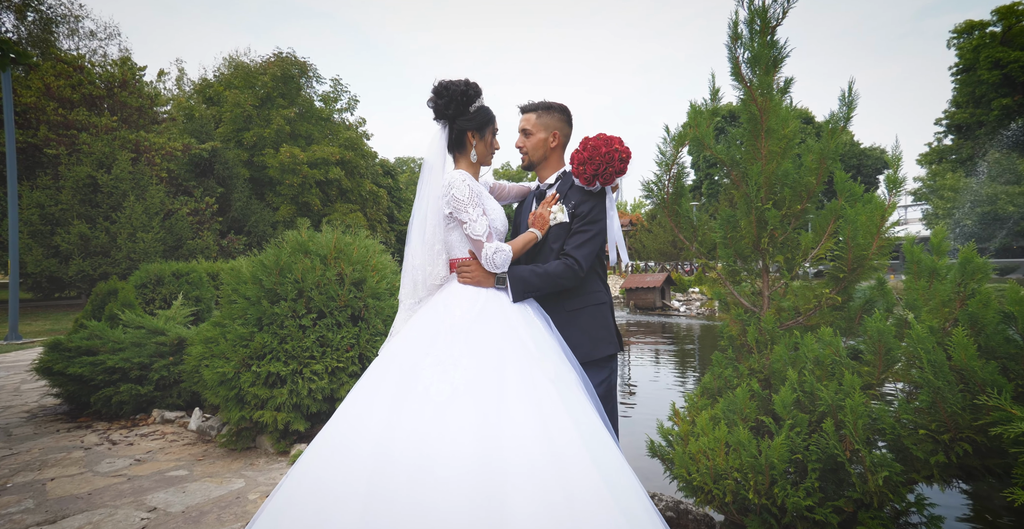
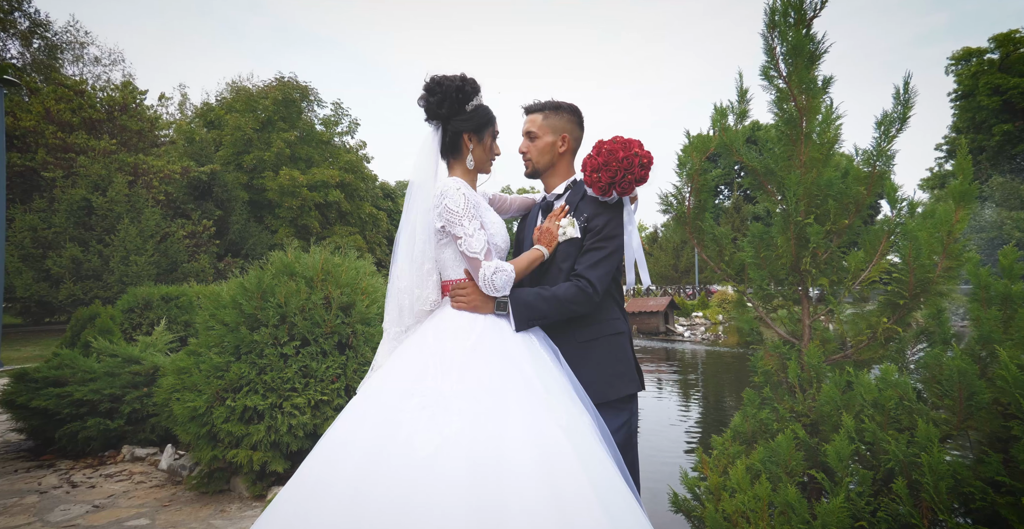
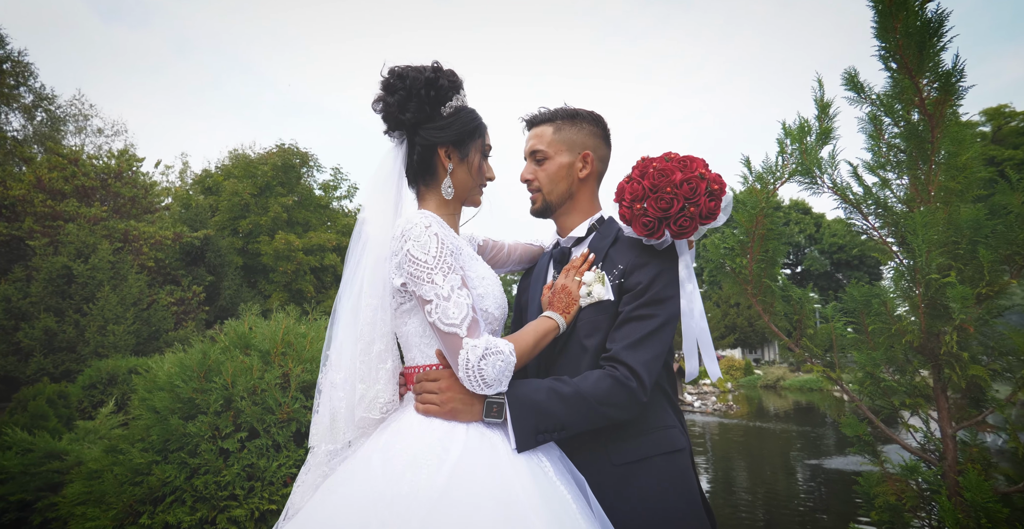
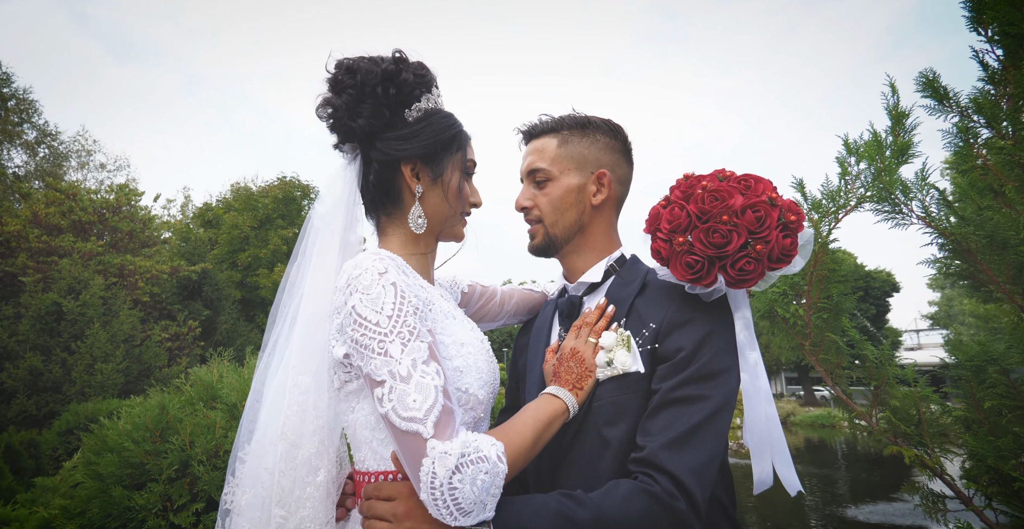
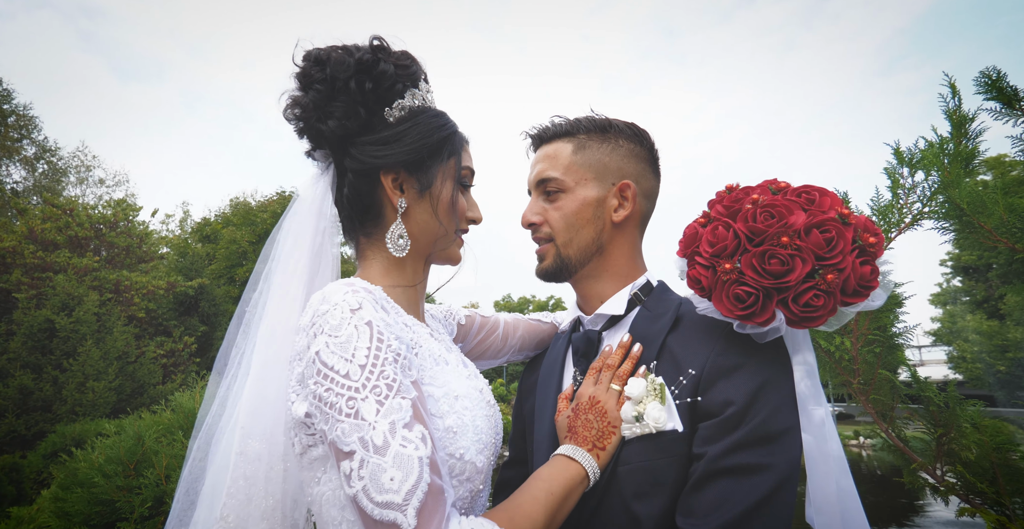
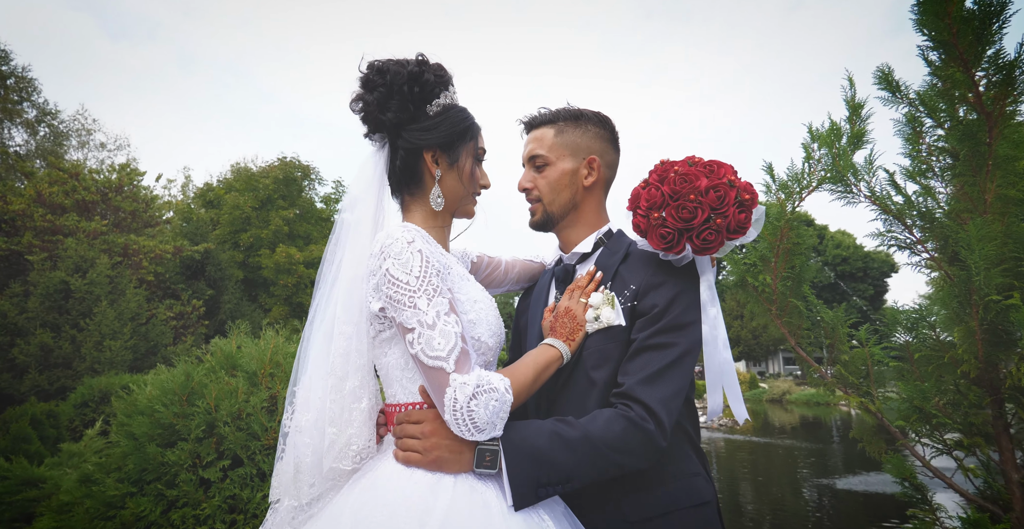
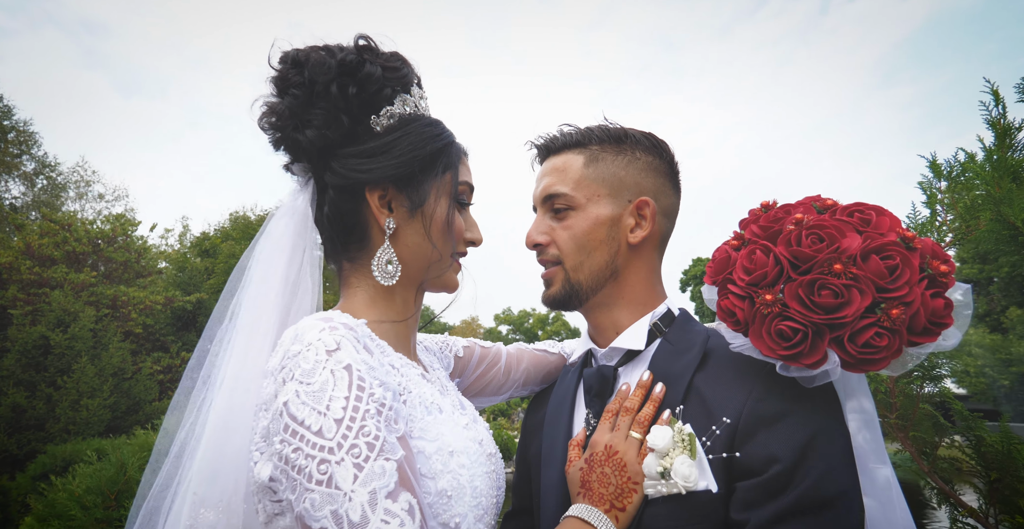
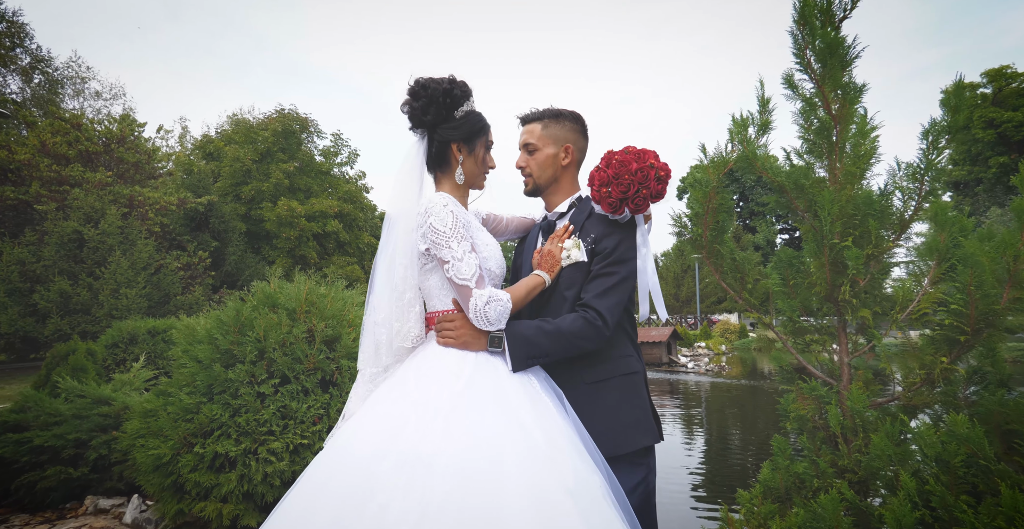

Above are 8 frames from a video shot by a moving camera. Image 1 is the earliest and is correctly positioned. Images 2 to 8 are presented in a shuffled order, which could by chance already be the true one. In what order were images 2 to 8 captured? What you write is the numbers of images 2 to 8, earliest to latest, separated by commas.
2, 8, 3, 6, 4, 5, 7
